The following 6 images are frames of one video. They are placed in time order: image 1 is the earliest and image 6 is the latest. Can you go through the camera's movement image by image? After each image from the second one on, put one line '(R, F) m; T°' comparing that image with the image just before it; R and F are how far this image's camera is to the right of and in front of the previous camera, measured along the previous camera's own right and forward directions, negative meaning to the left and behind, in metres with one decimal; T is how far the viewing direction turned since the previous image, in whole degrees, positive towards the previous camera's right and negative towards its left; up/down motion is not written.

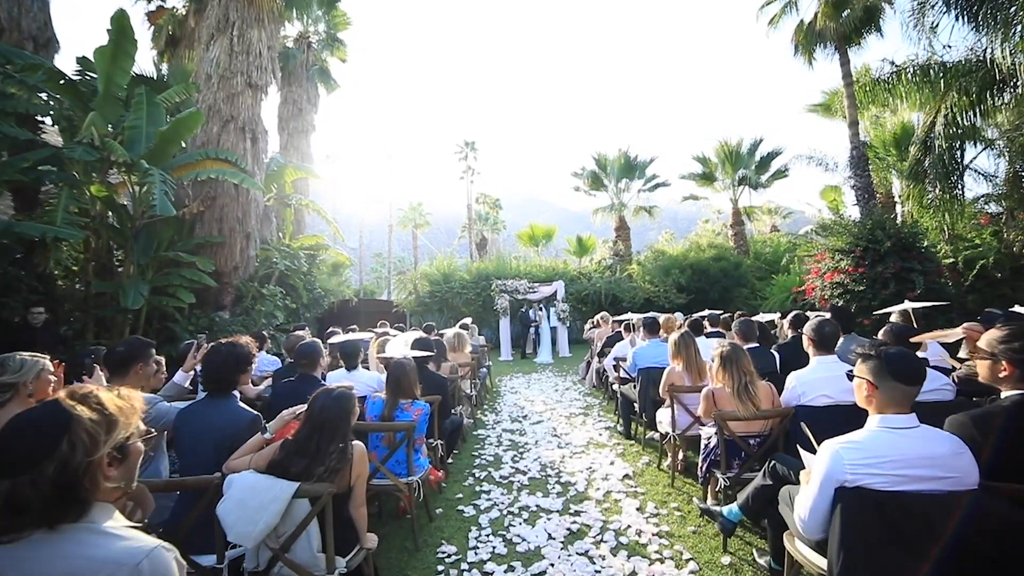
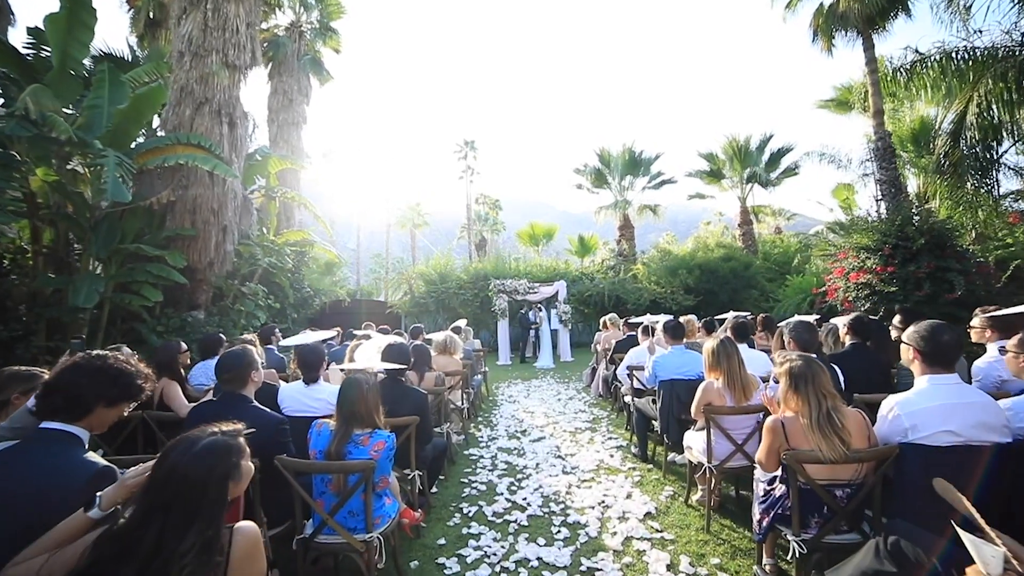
(0.0, +0.9) m; 0°
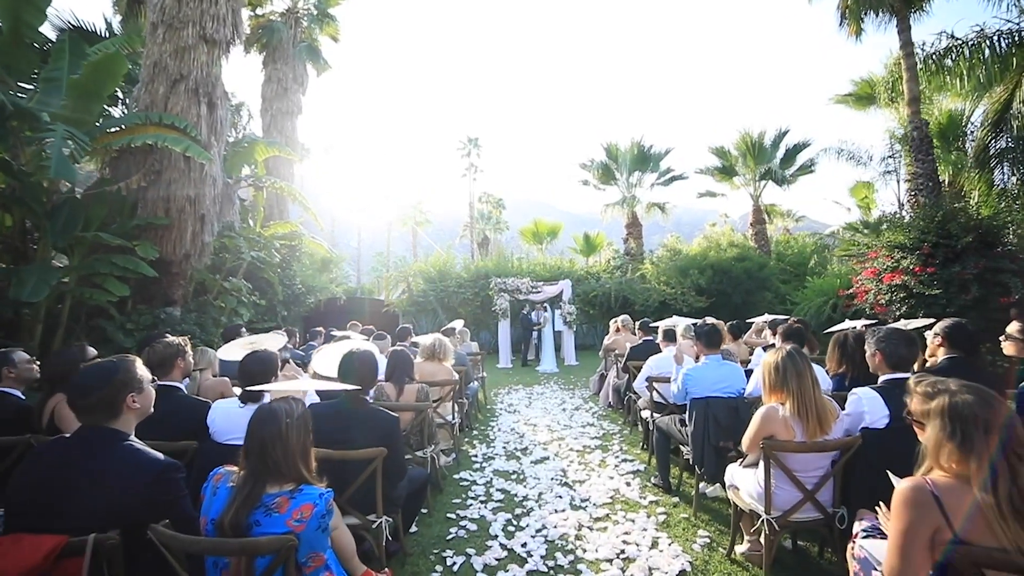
(0.0, +0.9) m; 0°
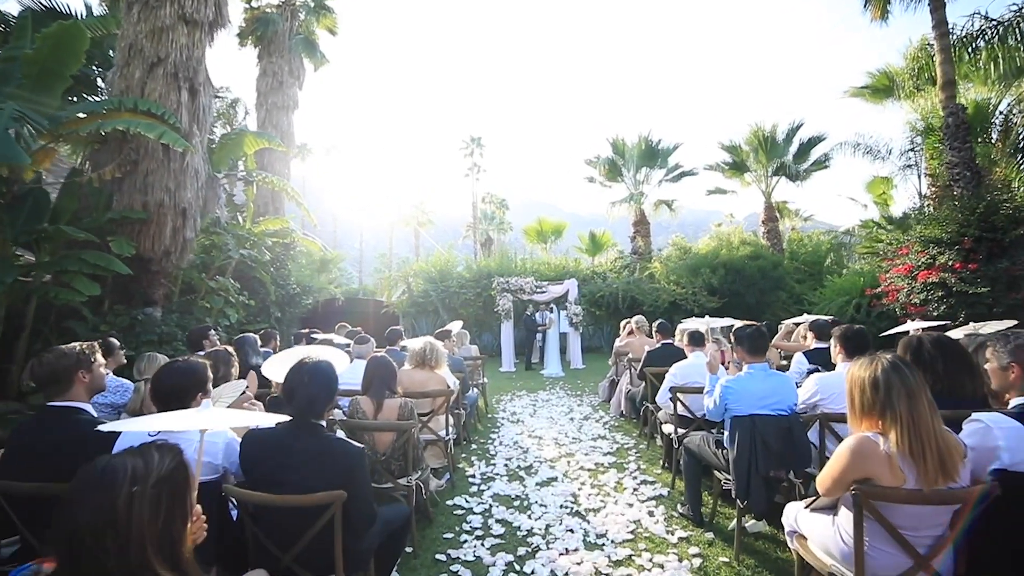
(0.0, +0.7) m; 0°
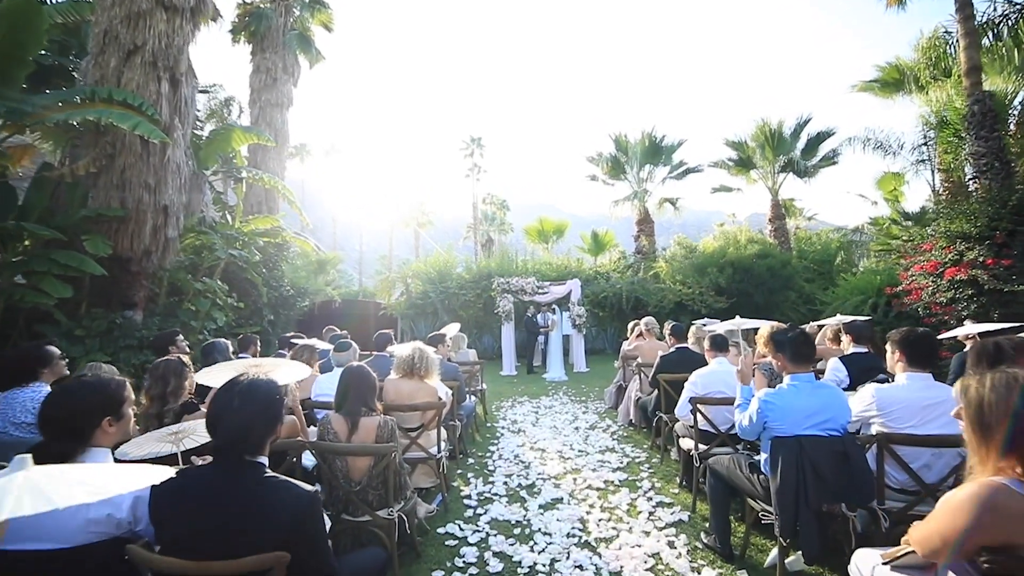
(0.0, +0.5) m; 0°
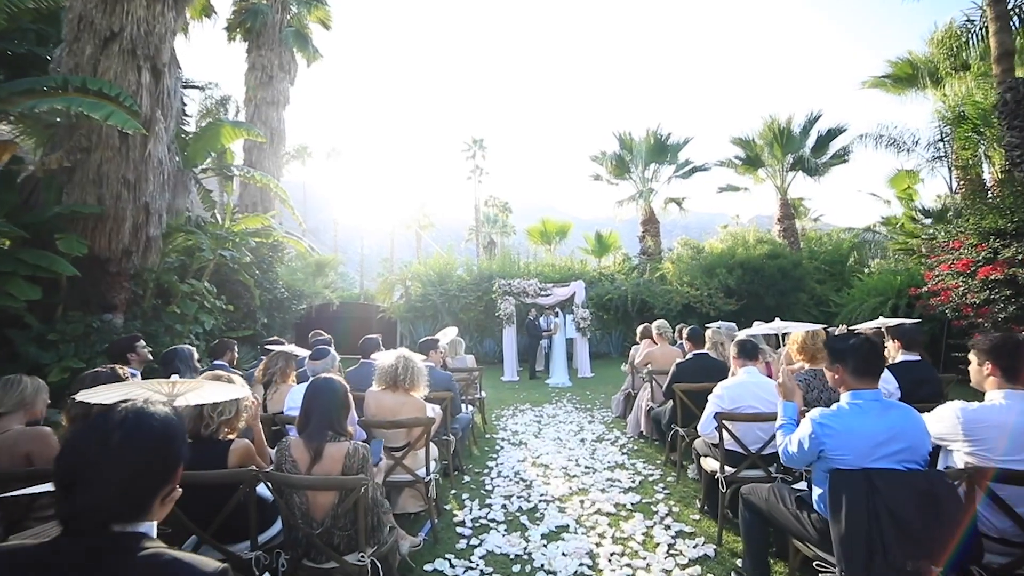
(0.0, +0.5) m; 0°
